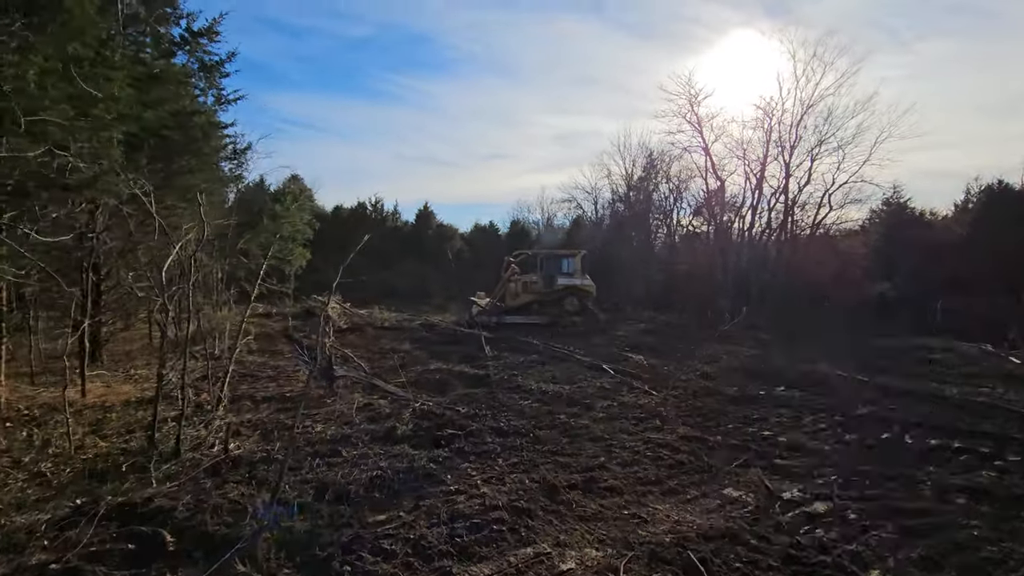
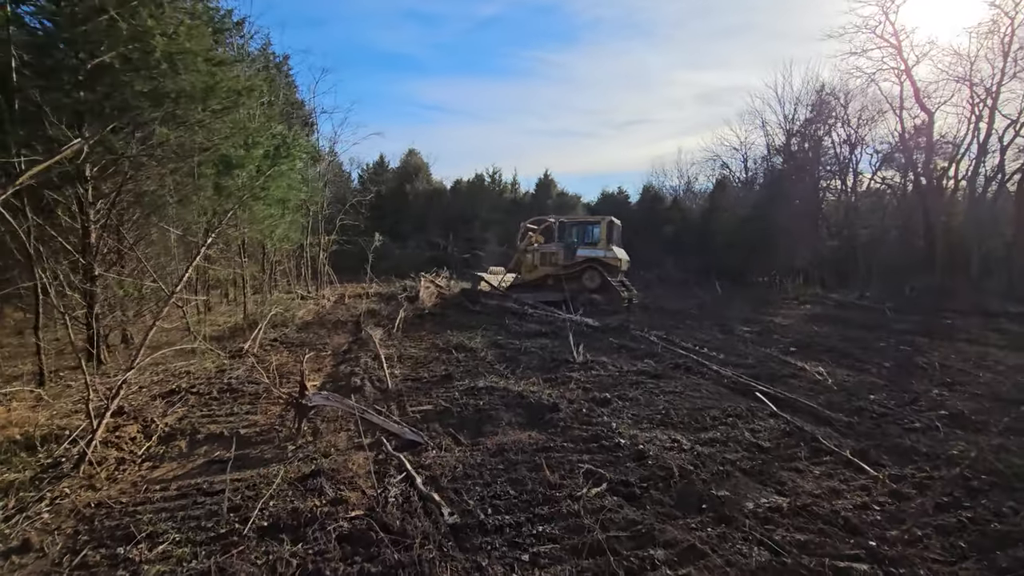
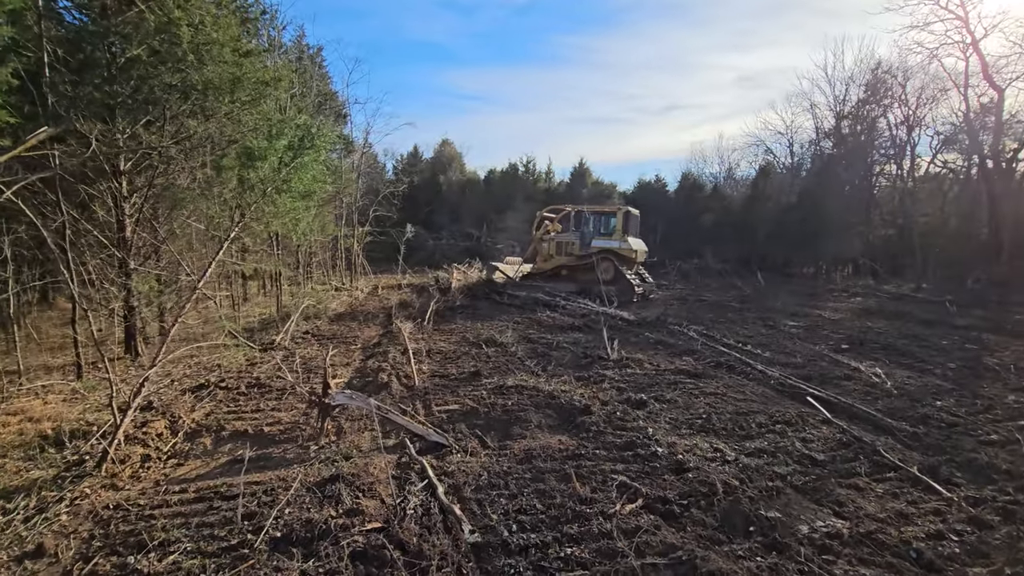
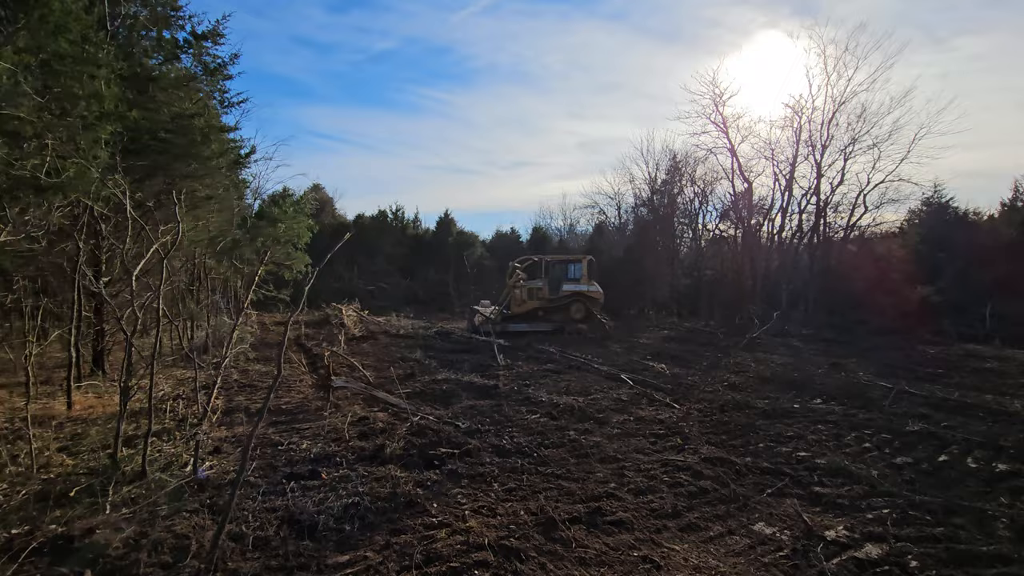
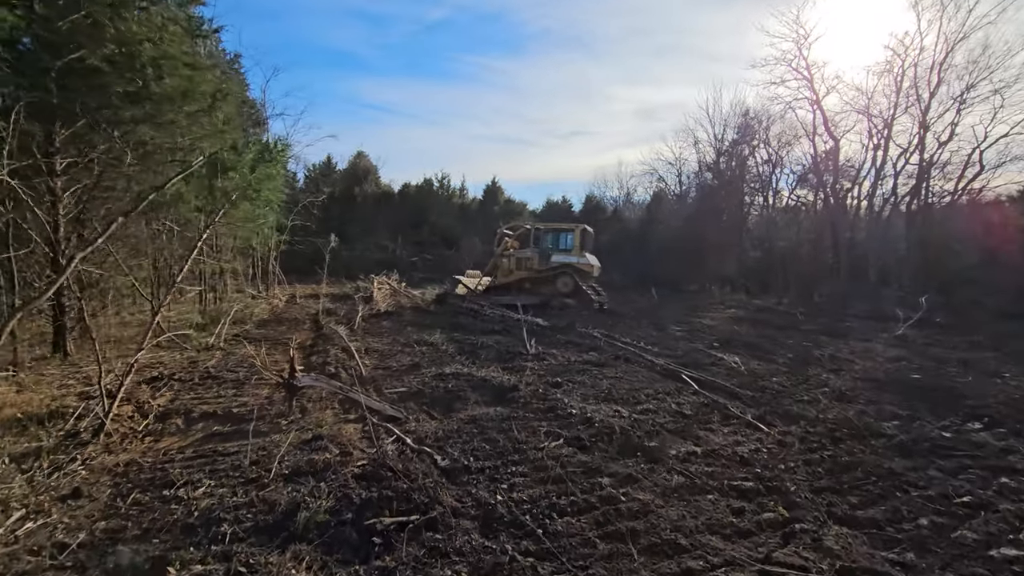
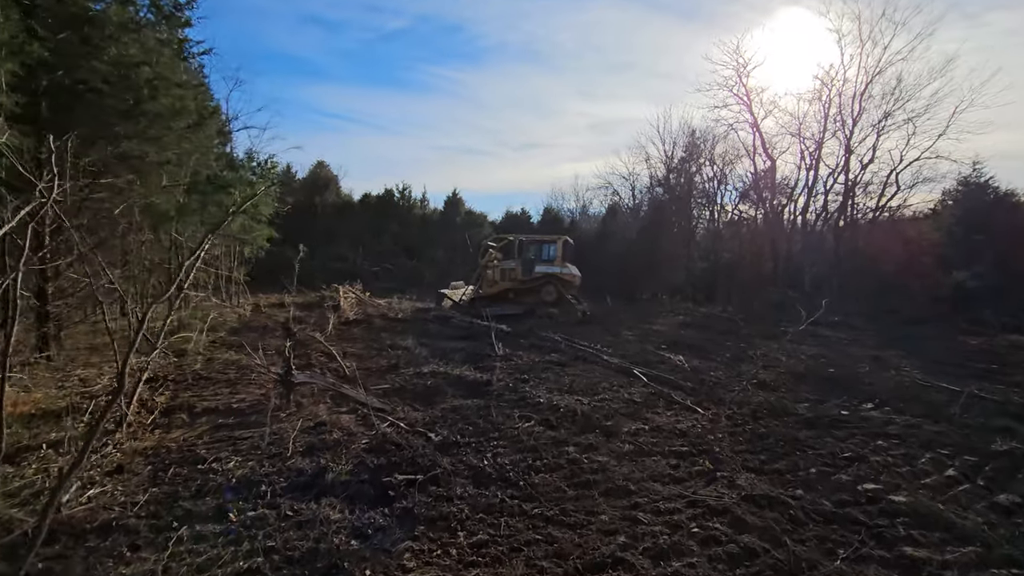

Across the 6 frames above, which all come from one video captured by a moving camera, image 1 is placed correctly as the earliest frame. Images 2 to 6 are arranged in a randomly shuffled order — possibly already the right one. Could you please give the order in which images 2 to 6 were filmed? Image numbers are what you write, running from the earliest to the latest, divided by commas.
4, 6, 5, 2, 3
